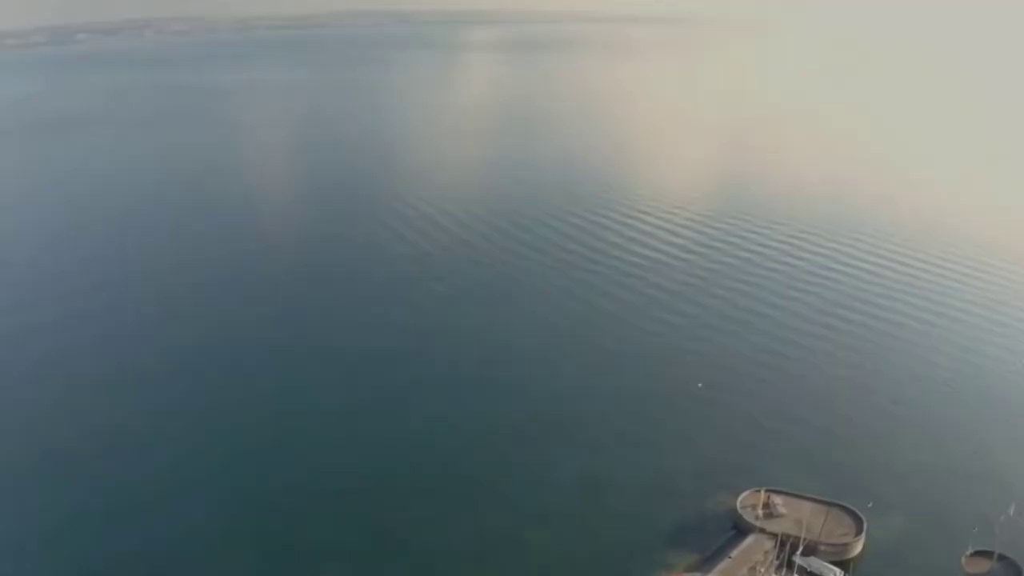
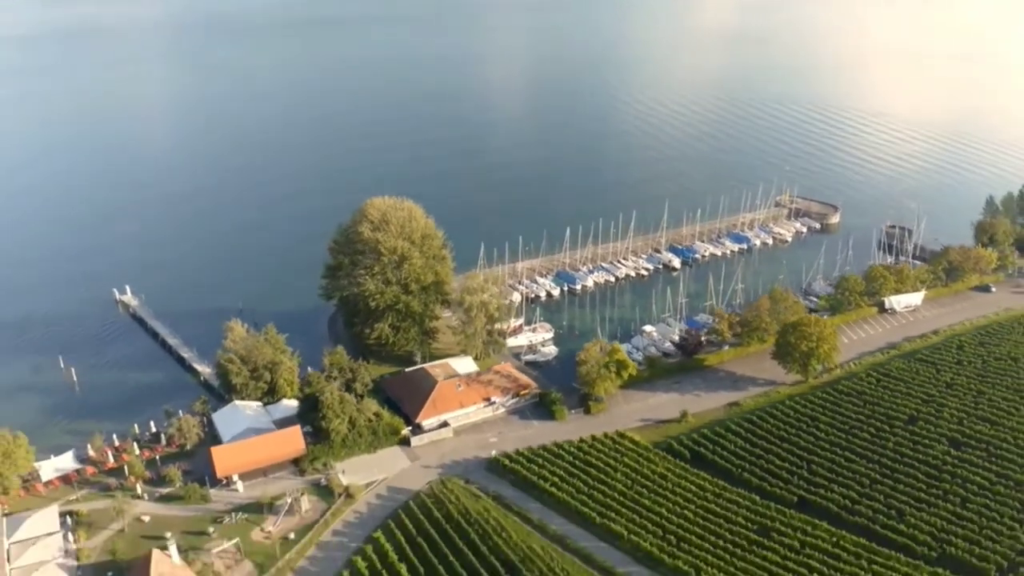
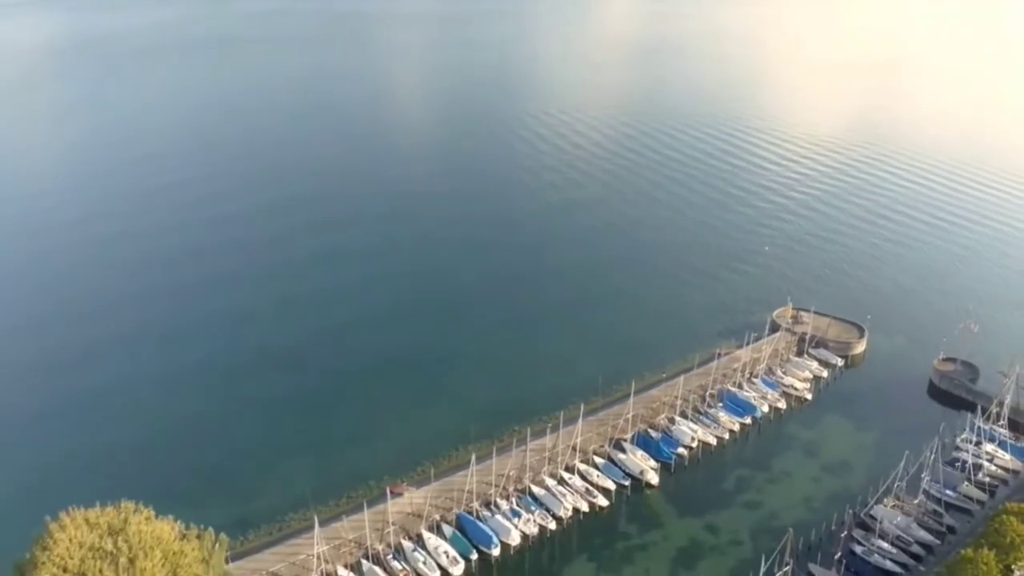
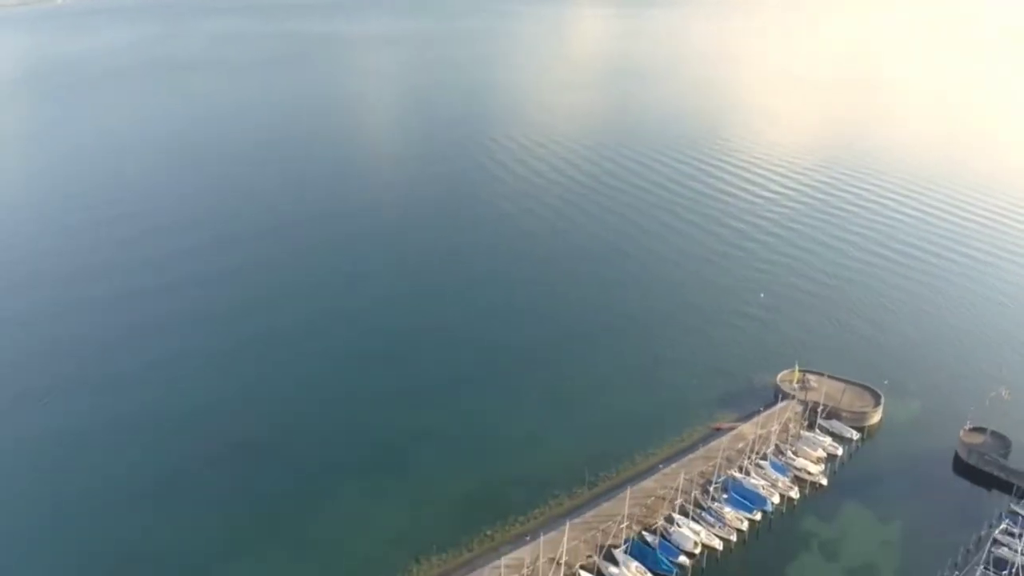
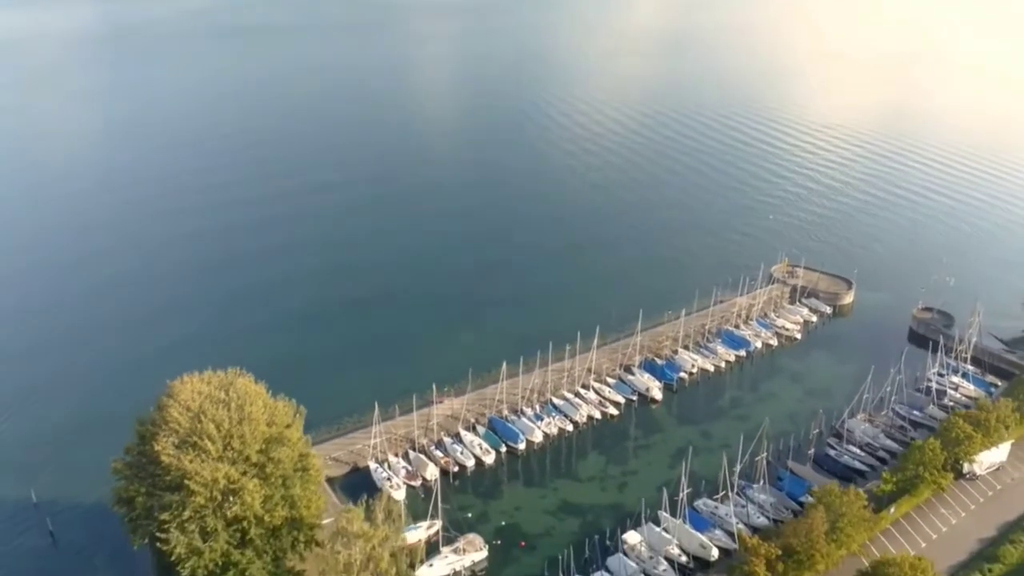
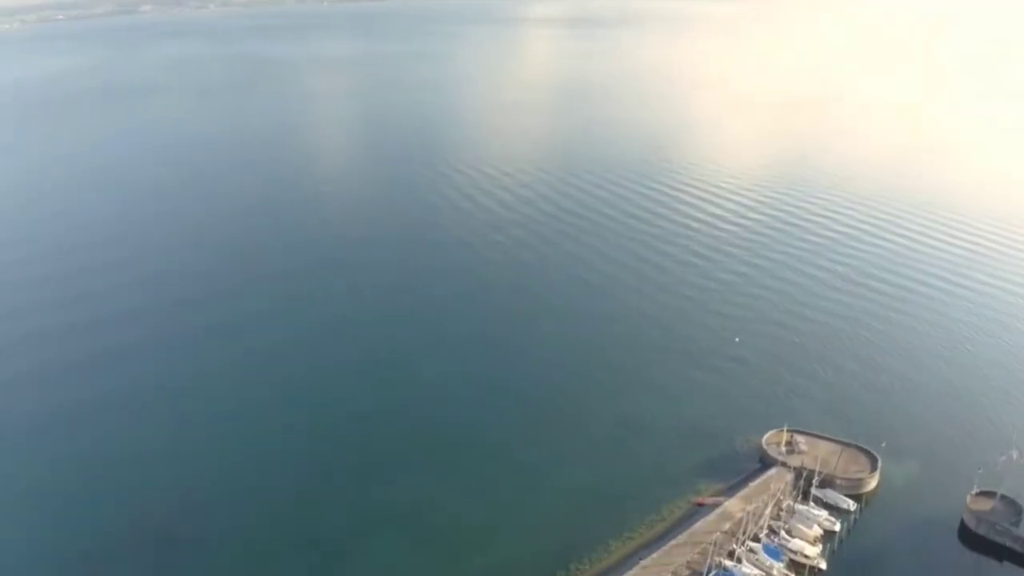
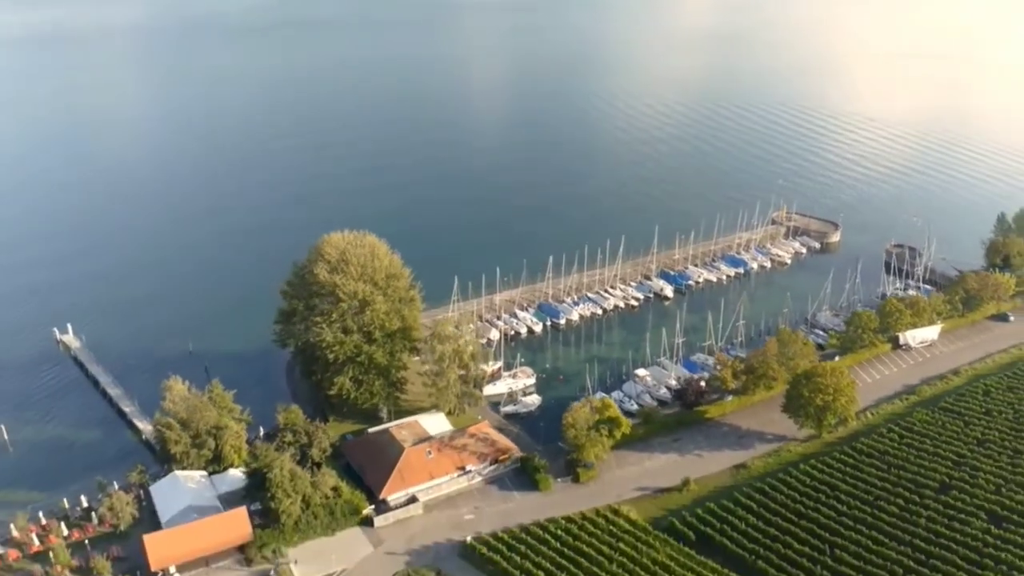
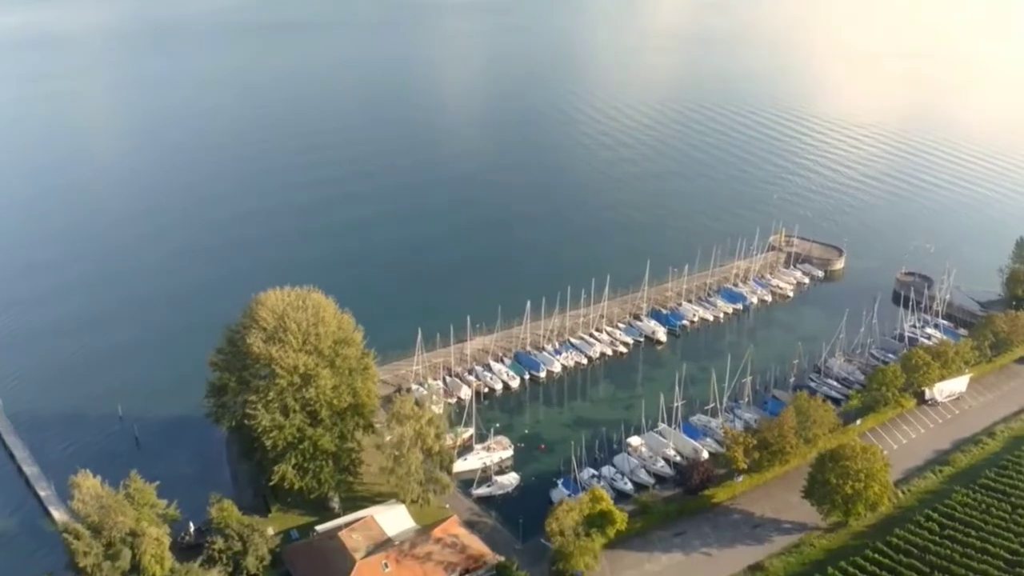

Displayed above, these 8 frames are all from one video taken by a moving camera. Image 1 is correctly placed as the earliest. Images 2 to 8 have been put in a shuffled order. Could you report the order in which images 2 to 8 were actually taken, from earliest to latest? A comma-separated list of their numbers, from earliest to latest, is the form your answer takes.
6, 4, 3, 5, 8, 7, 2
